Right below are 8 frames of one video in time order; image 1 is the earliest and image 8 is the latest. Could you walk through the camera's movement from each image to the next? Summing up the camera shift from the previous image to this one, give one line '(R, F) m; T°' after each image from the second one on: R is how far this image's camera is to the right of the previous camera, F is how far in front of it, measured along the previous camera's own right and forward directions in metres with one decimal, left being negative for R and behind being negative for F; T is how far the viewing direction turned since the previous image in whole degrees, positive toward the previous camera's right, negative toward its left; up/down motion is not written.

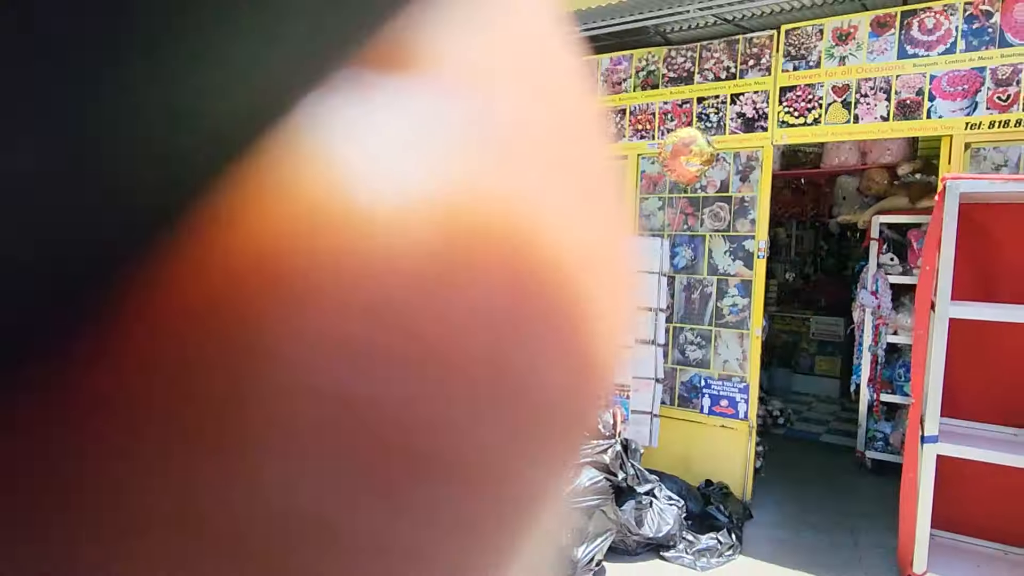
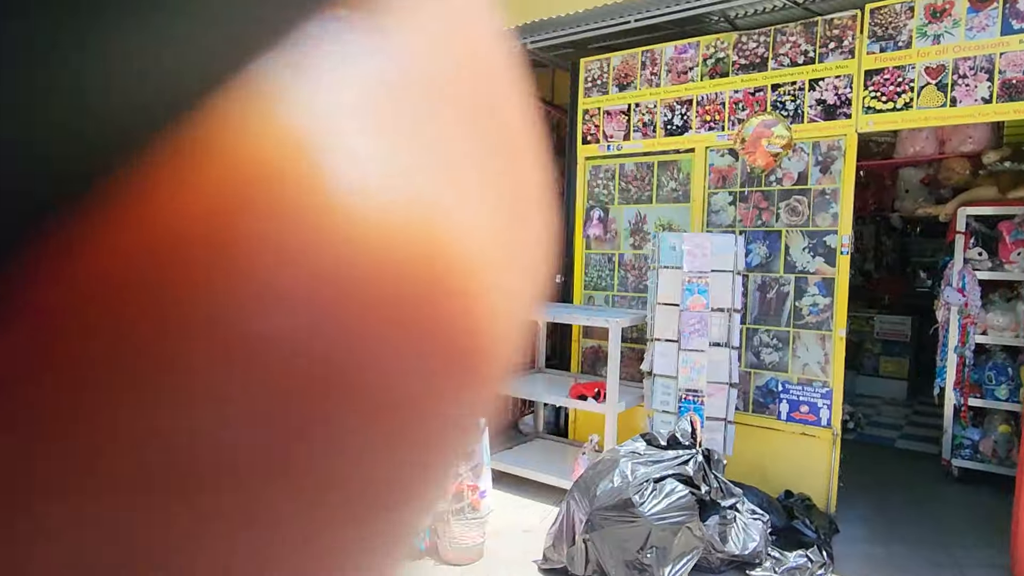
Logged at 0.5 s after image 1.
(-0.2, +0.2) m; -3°
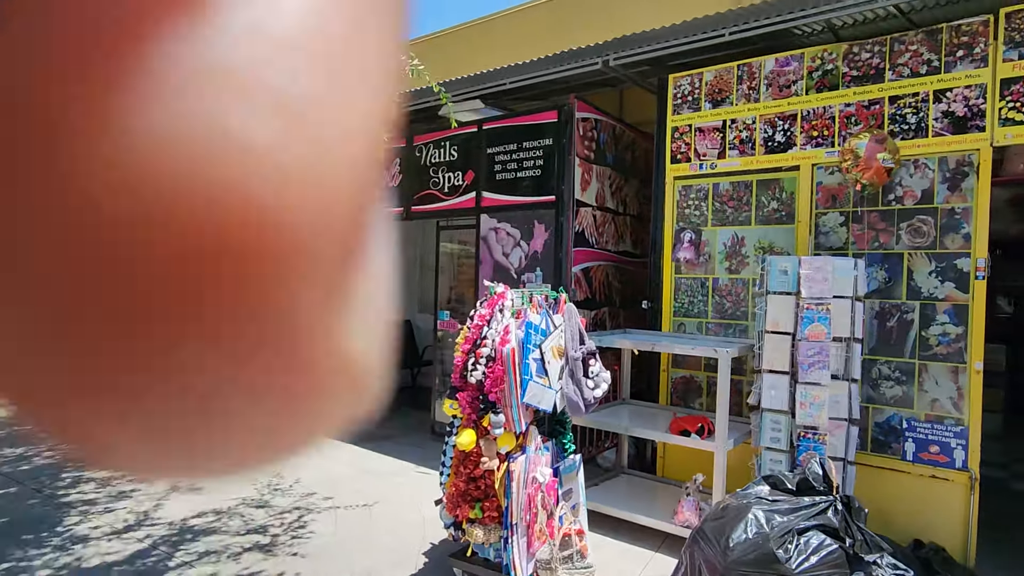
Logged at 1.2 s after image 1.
(-0.4, +0.2) m; -3°
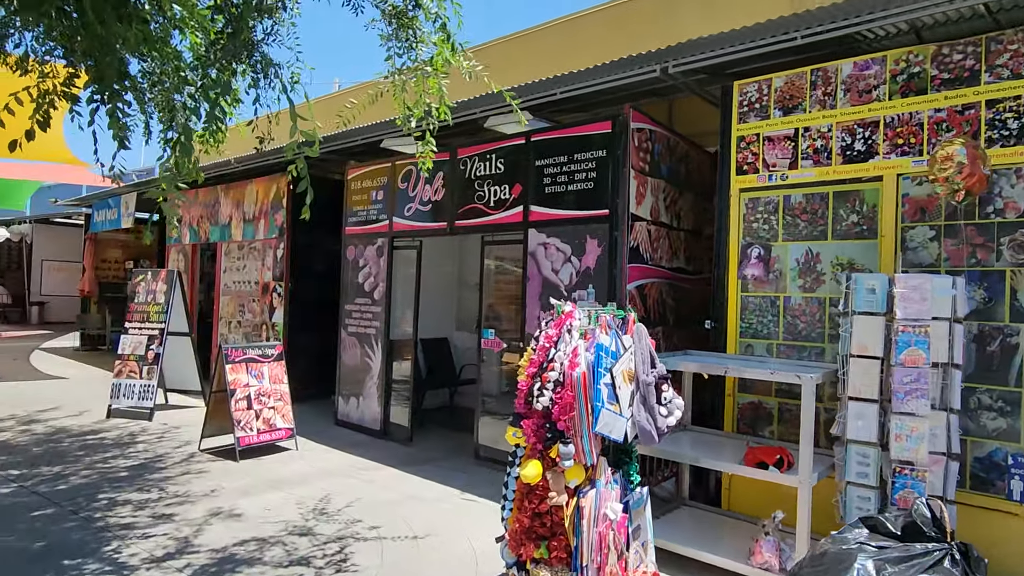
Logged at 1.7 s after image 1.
(-0.2, +0.2) m; -2°
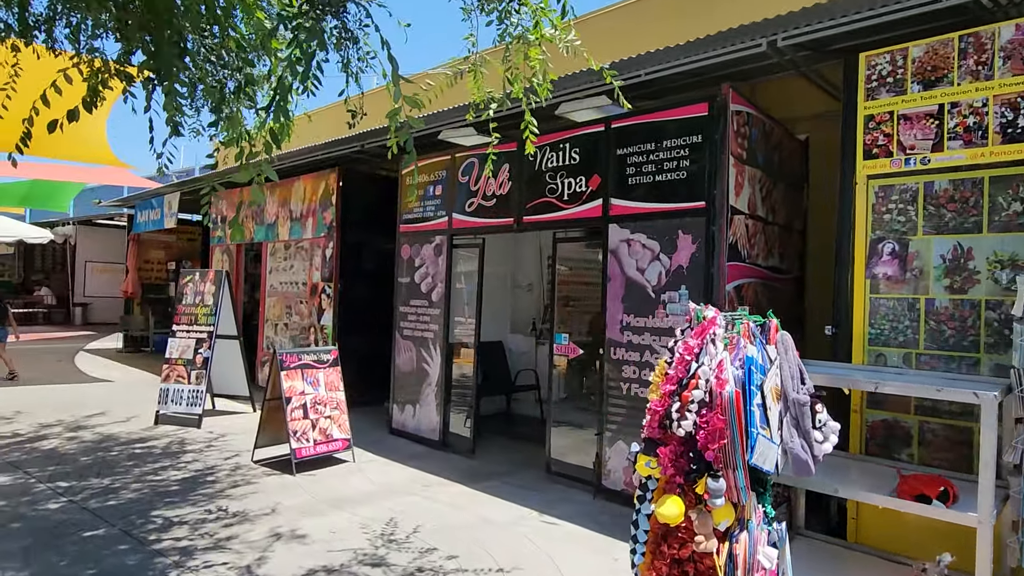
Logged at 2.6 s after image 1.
(-0.4, +0.5) m; -2°
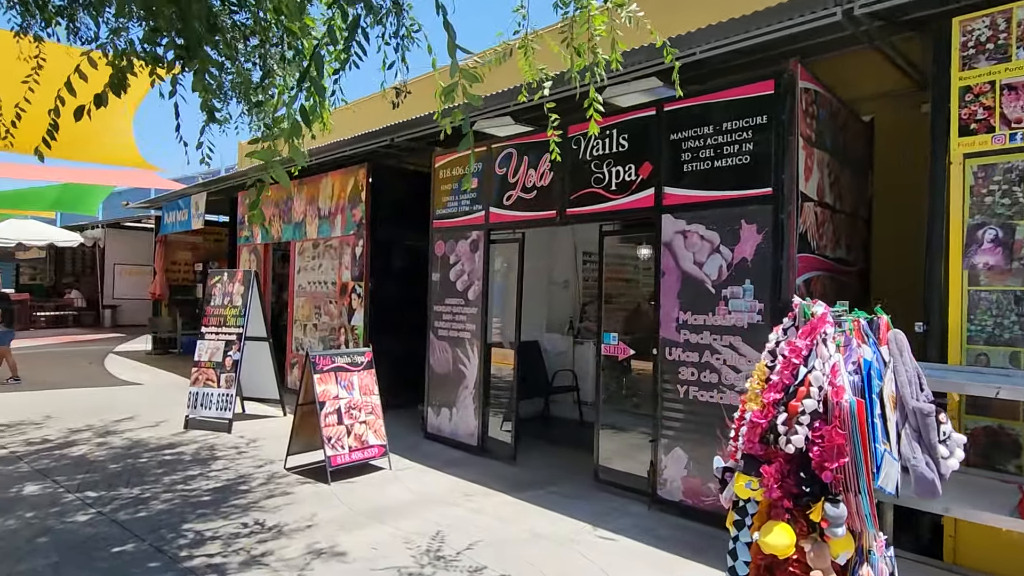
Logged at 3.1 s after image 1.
(-0.2, +0.3) m; -2°
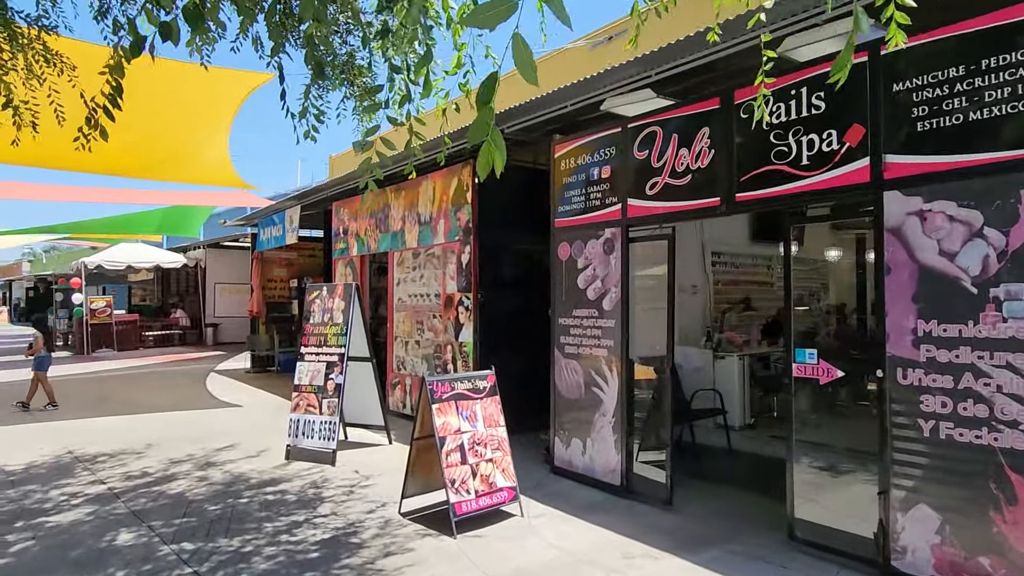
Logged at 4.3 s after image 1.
(-0.5, +0.9) m; -7°
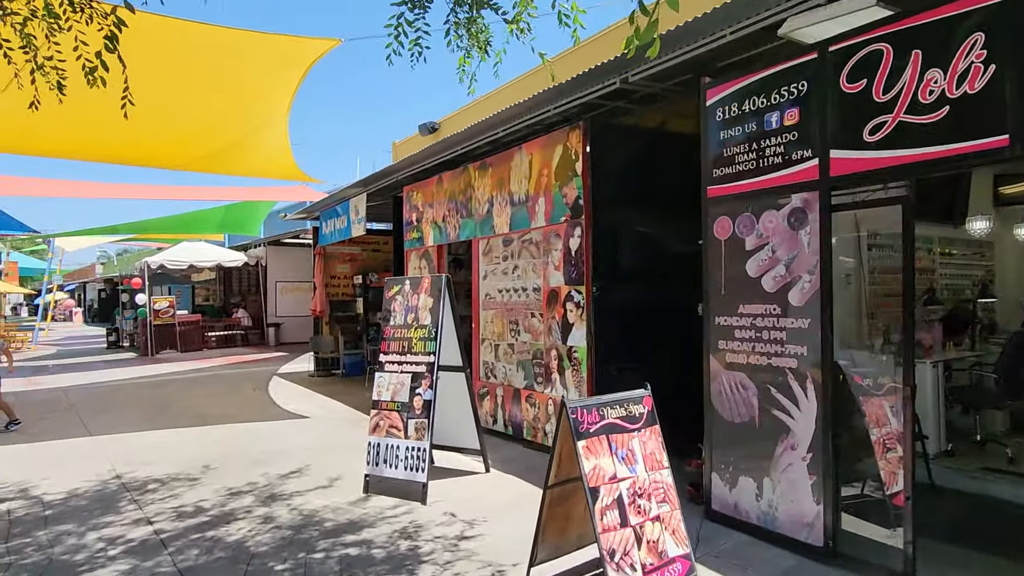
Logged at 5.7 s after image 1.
(-0.6, +1.3) m; -5°
